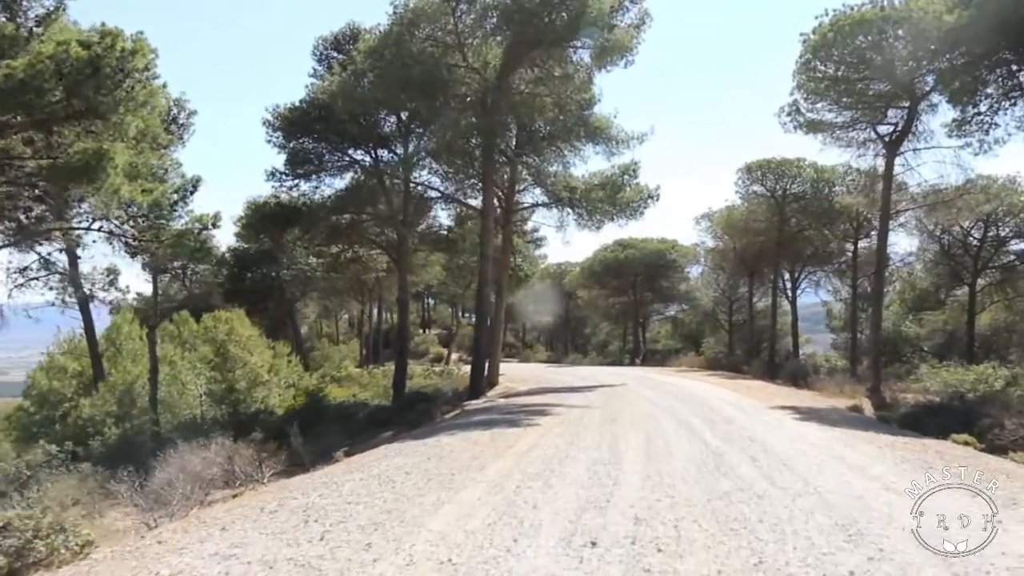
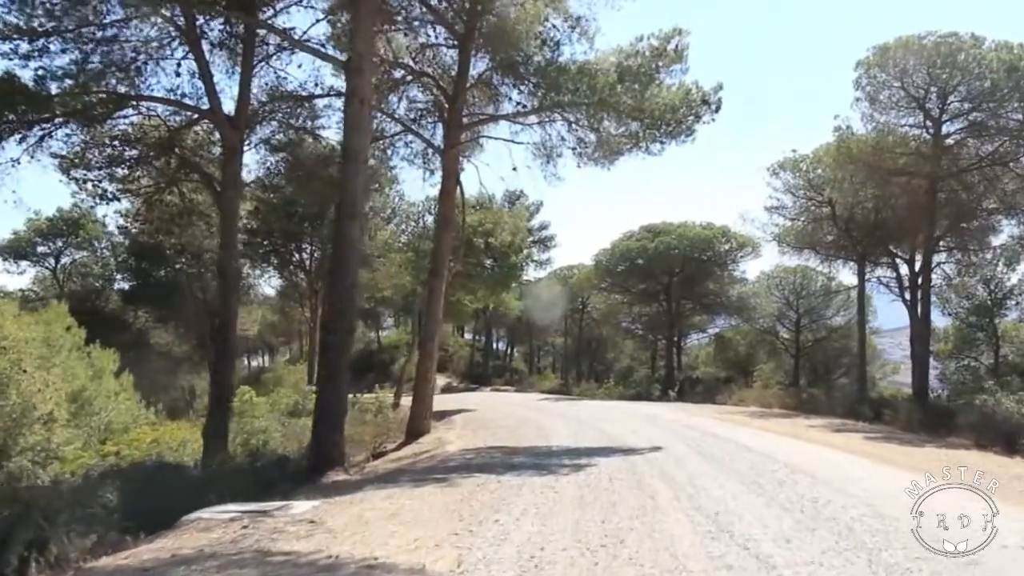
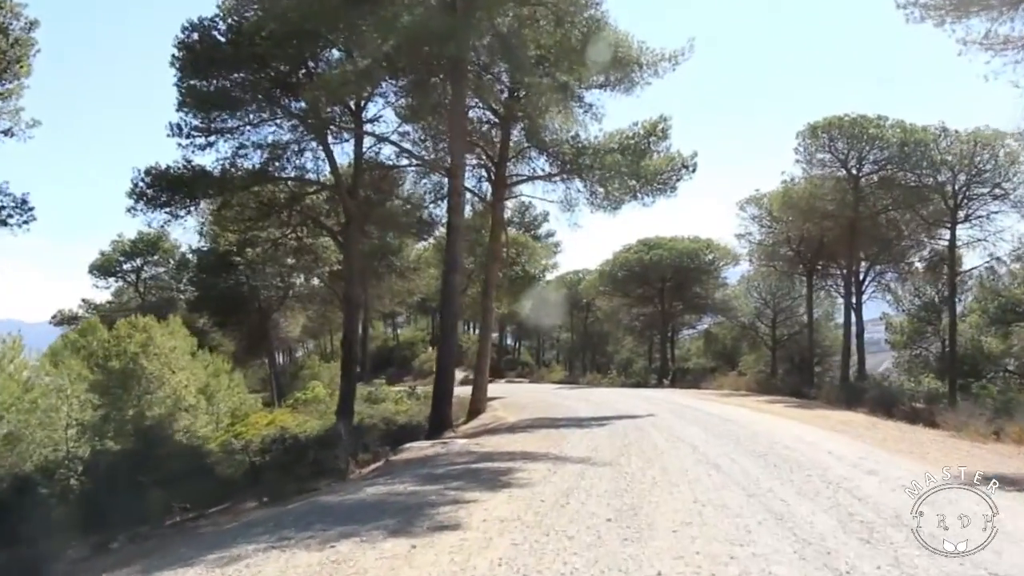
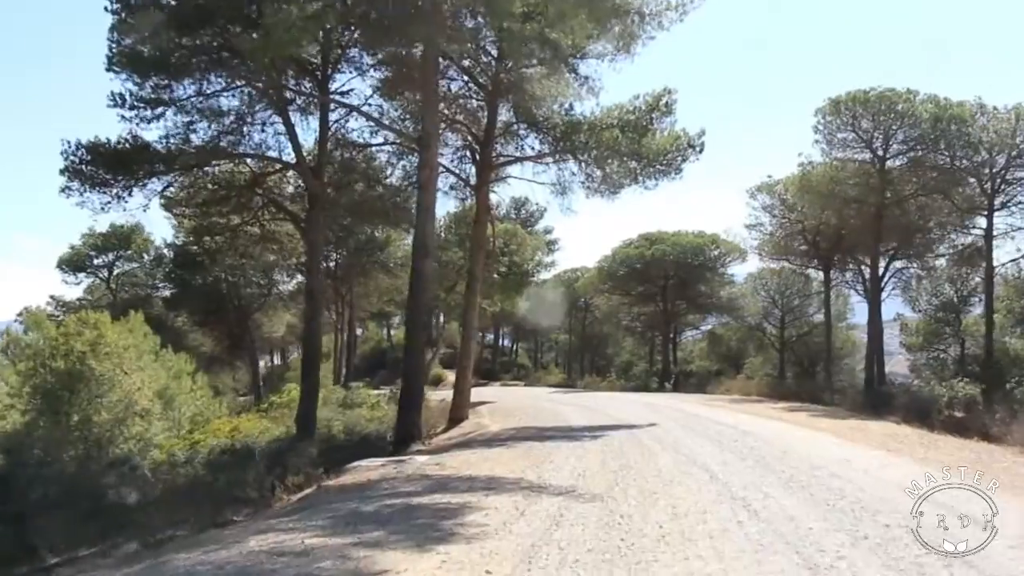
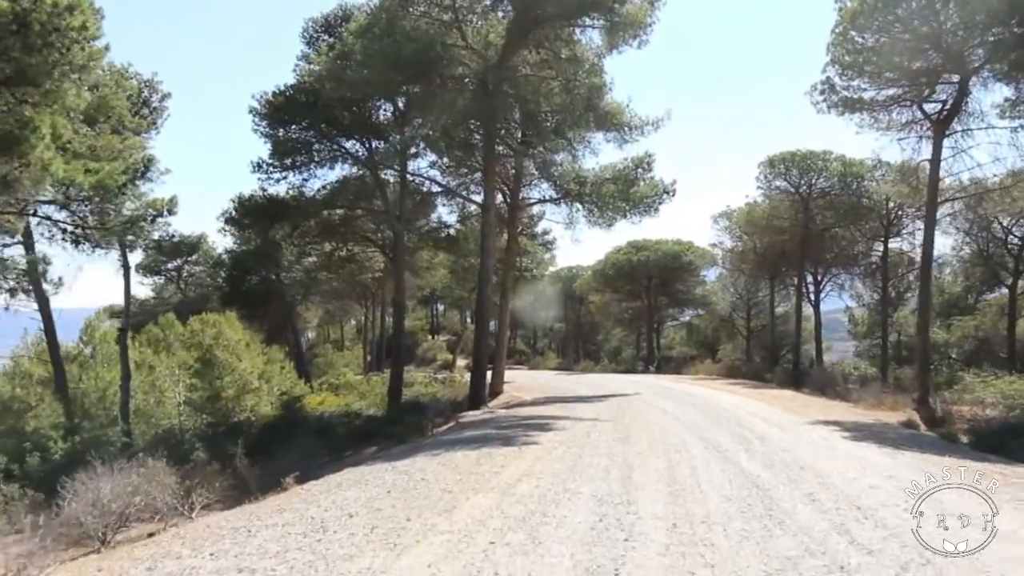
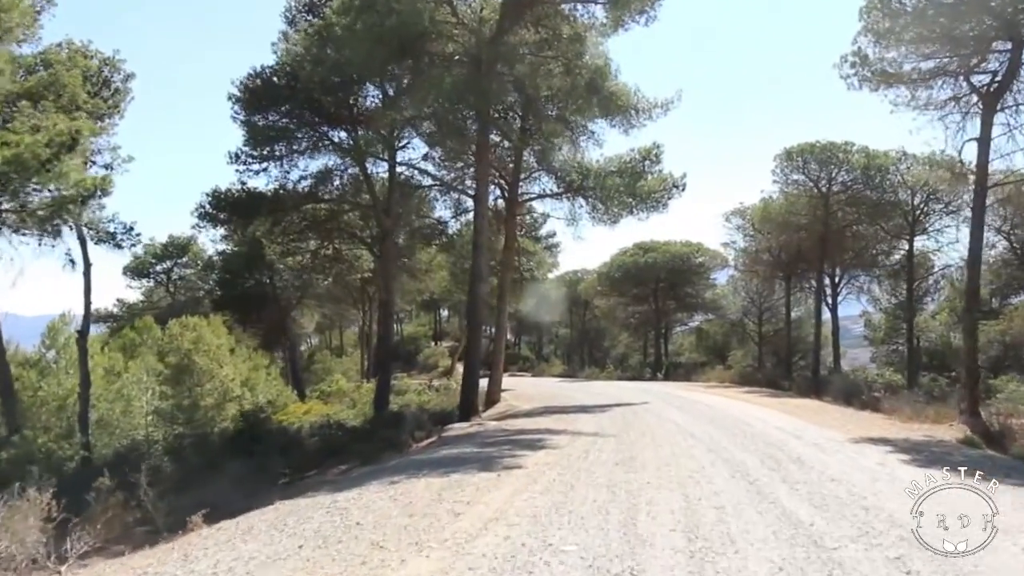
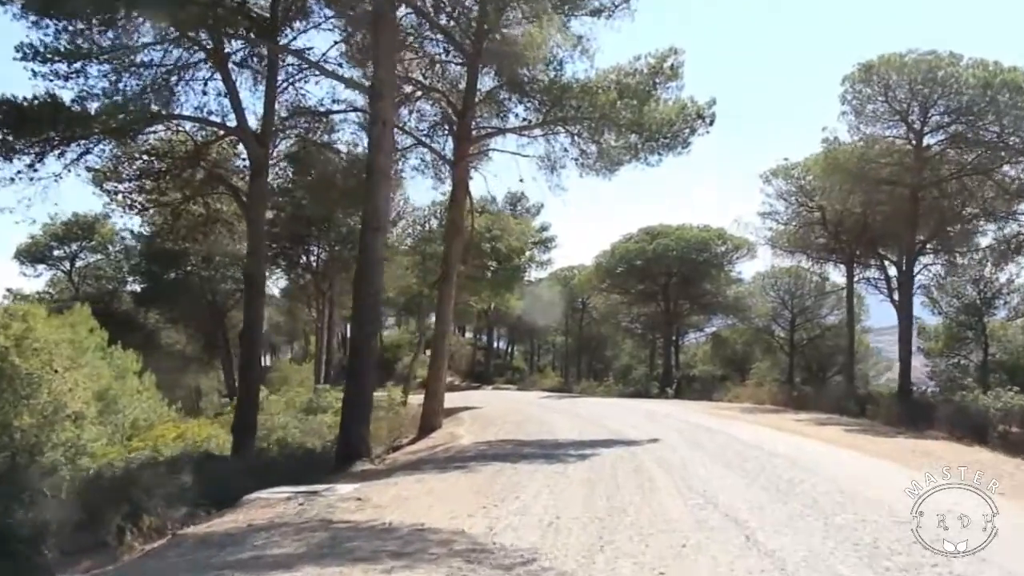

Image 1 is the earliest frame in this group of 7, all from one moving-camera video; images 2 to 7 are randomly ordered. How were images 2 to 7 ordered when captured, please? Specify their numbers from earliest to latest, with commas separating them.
5, 6, 3, 4, 7, 2
